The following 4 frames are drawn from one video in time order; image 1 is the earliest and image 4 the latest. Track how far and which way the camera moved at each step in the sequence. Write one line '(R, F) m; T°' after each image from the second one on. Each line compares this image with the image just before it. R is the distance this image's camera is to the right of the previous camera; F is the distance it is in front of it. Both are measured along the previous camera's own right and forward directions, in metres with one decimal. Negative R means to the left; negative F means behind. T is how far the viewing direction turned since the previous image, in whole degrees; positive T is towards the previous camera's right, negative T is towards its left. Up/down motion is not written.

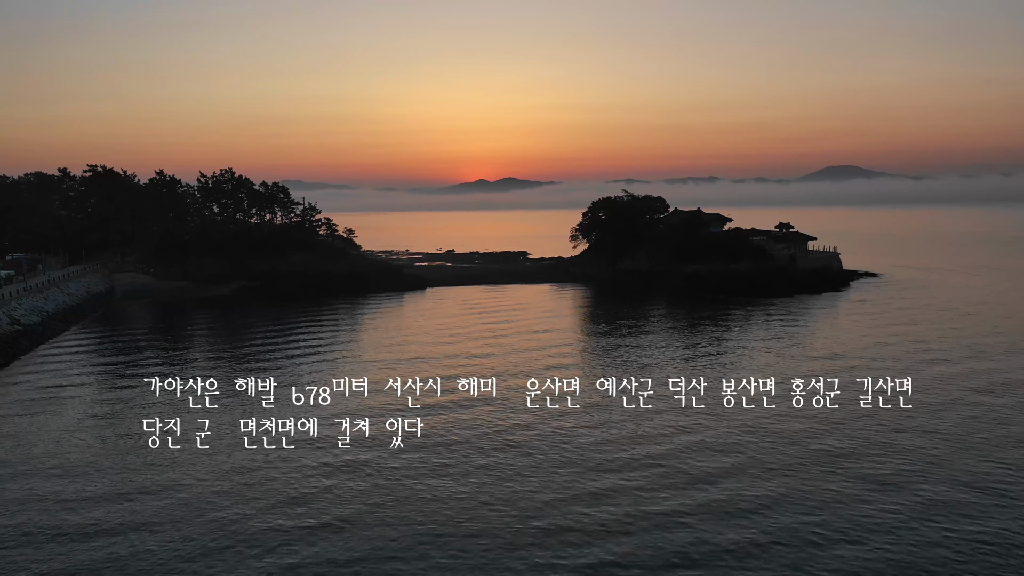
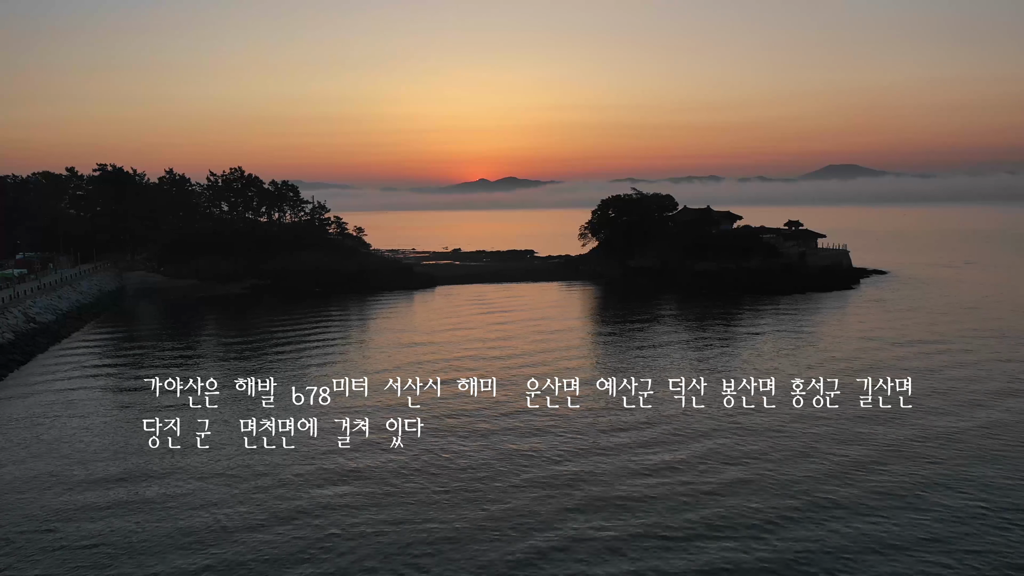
(+2.8, -1.9) m; 0°
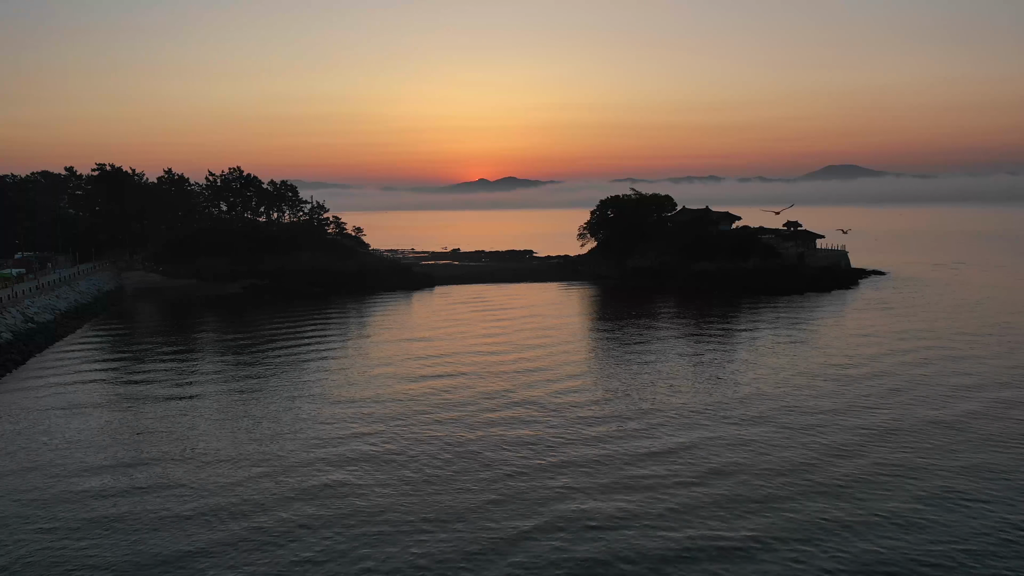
(-2.5, +4.6) m; 0°
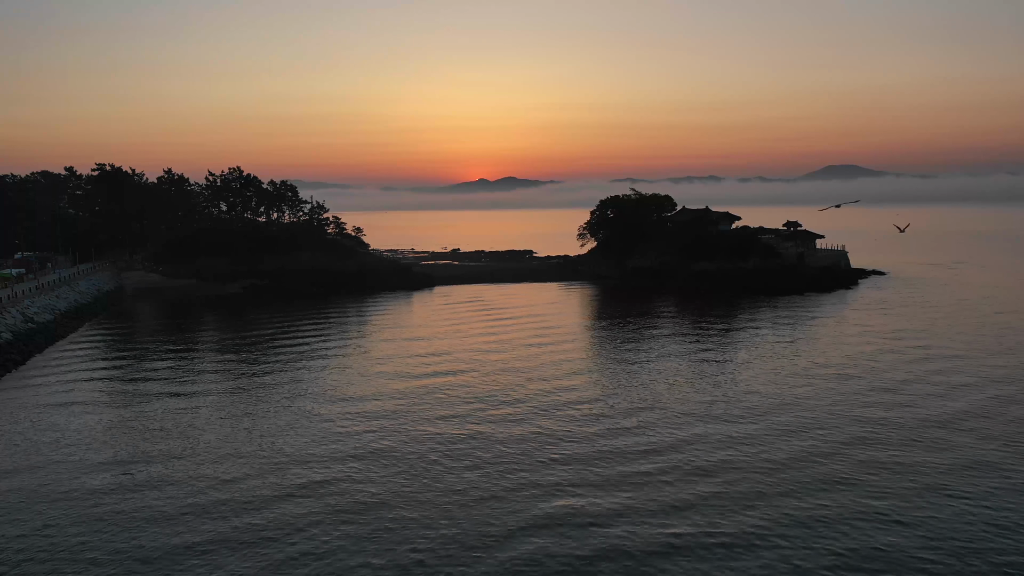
(-0.1, +0.1) m; 0°
